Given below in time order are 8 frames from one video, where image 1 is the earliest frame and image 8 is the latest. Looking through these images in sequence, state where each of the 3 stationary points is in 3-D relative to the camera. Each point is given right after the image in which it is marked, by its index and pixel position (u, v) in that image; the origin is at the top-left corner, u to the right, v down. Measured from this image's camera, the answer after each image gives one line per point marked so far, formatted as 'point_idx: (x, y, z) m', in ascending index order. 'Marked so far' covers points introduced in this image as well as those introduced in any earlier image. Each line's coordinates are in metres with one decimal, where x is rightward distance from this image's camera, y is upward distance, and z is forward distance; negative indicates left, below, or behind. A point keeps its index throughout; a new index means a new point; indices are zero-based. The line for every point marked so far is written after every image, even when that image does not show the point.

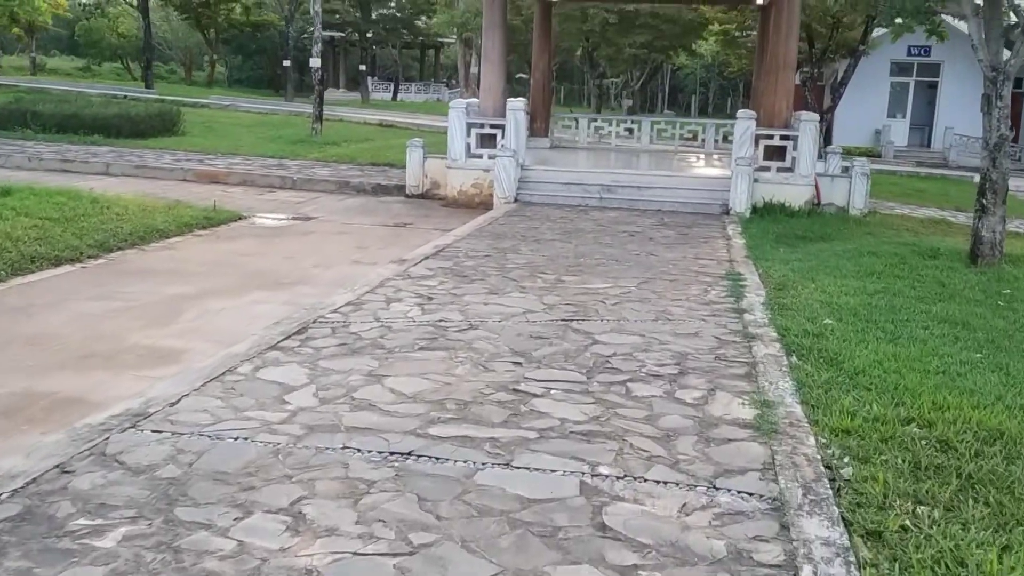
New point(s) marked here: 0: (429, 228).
0: (-1.0, +0.7, +11.3) m
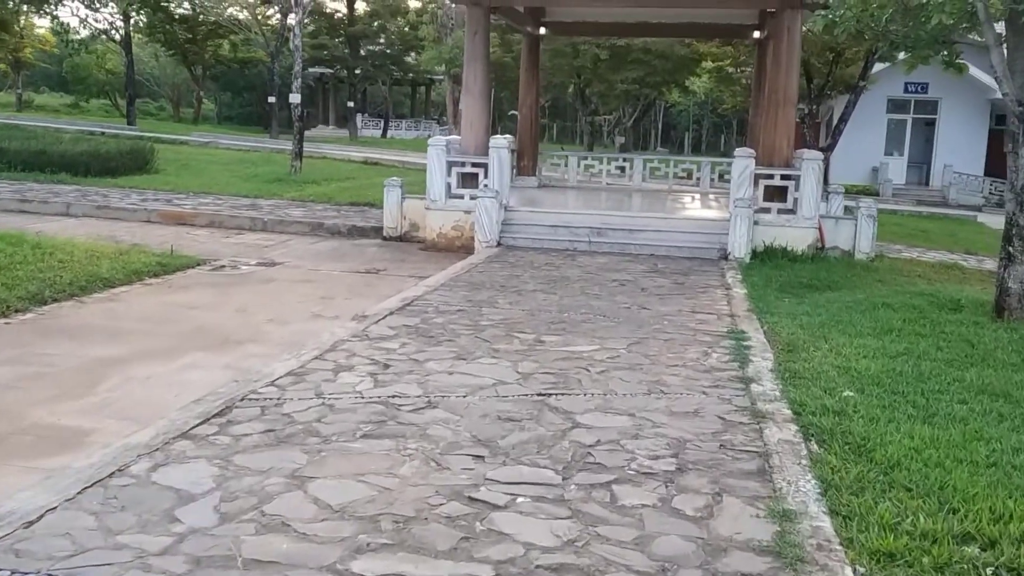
0: (-1.2, +0.1, +10.4) m
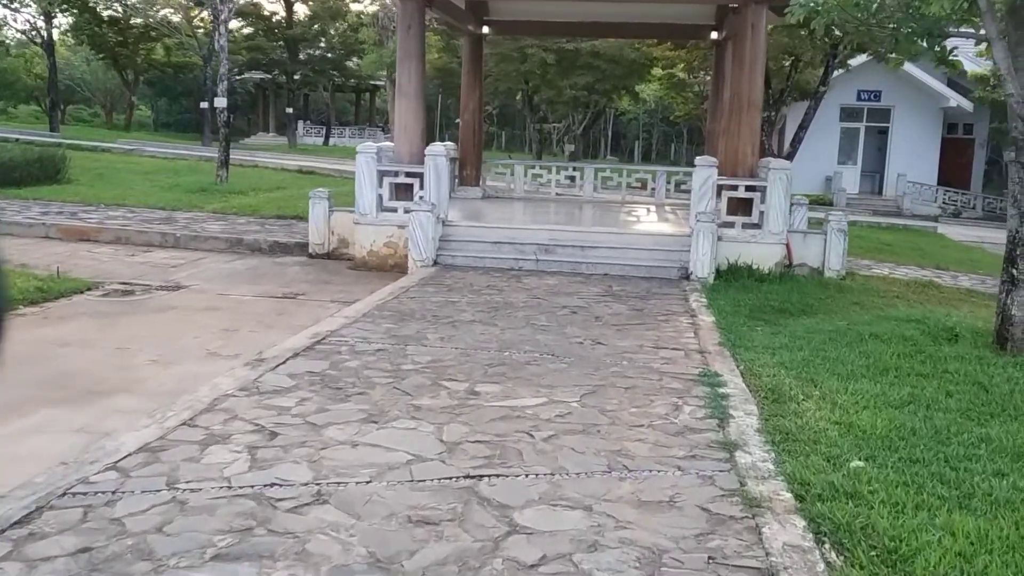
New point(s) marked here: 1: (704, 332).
0: (-1.7, -0.1, +9.2) m
1: (+1.4, -0.3, +7.2) m
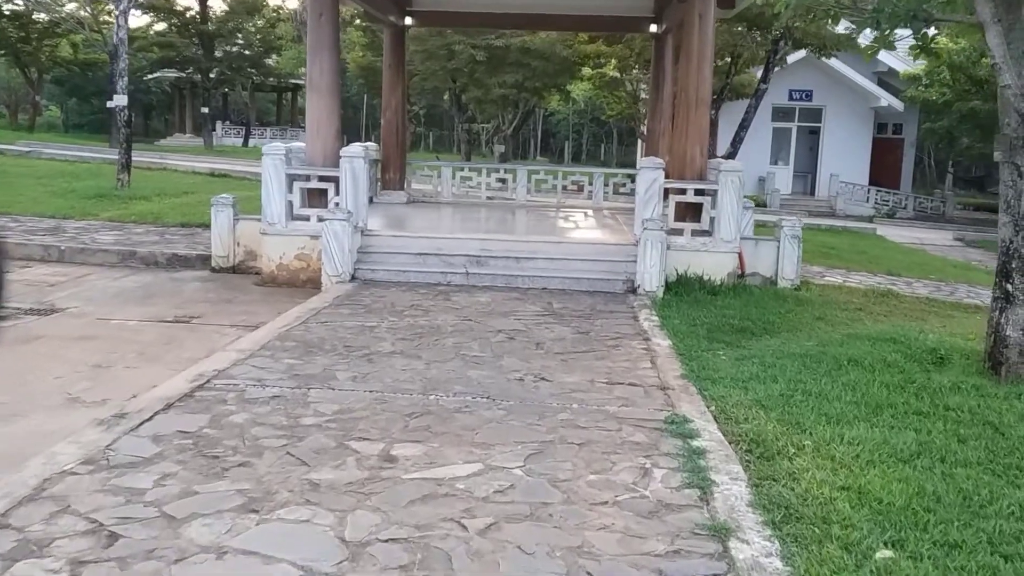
0: (-2.3, -0.3, +8.0) m
1: (+1.0, -0.5, +6.3) m
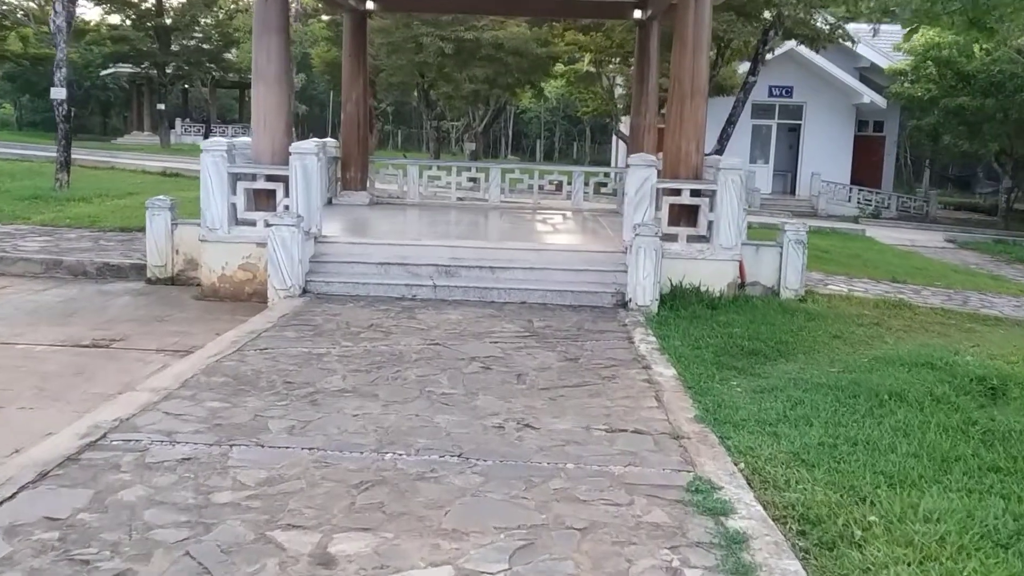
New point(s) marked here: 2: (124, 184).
0: (-2.5, -0.4, +6.8) m
1: (+0.8, -0.6, +5.2) m
2: (-6.8, +1.8, +17.3) m
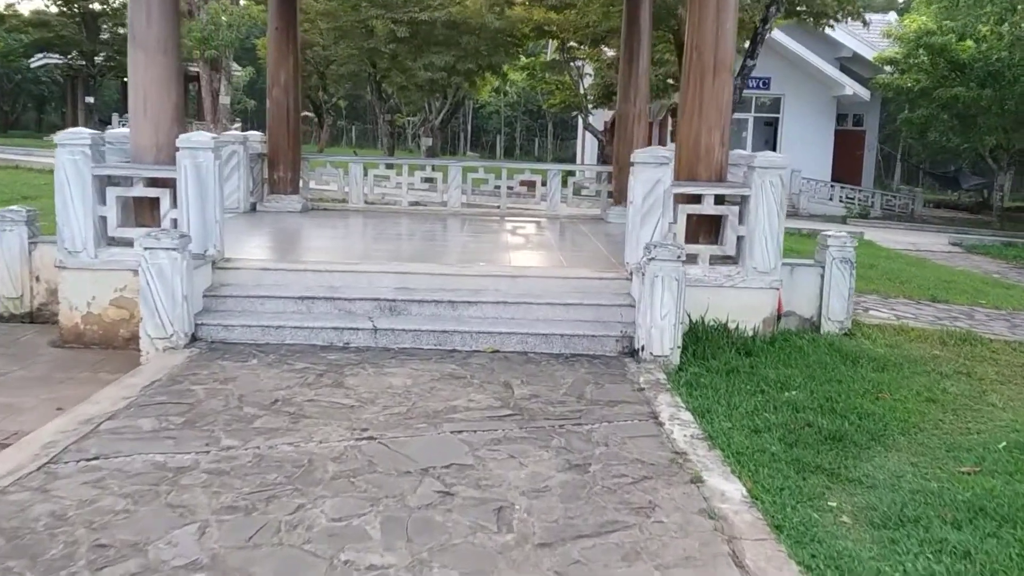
0: (-2.7, -0.7, +4.6) m
1: (+0.8, -0.8, +3.1) m
2: (-7.4, +1.5, +14.9) m
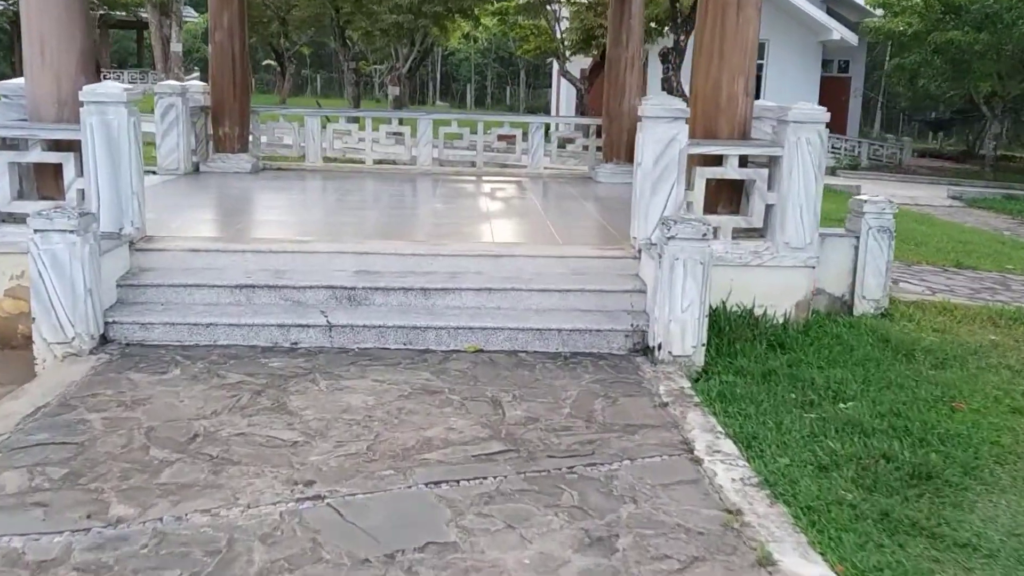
0: (-2.7, -0.7, +3.4) m
1: (+0.8, -0.9, +2.1) m
2: (-7.7, +2.0, +13.5) m
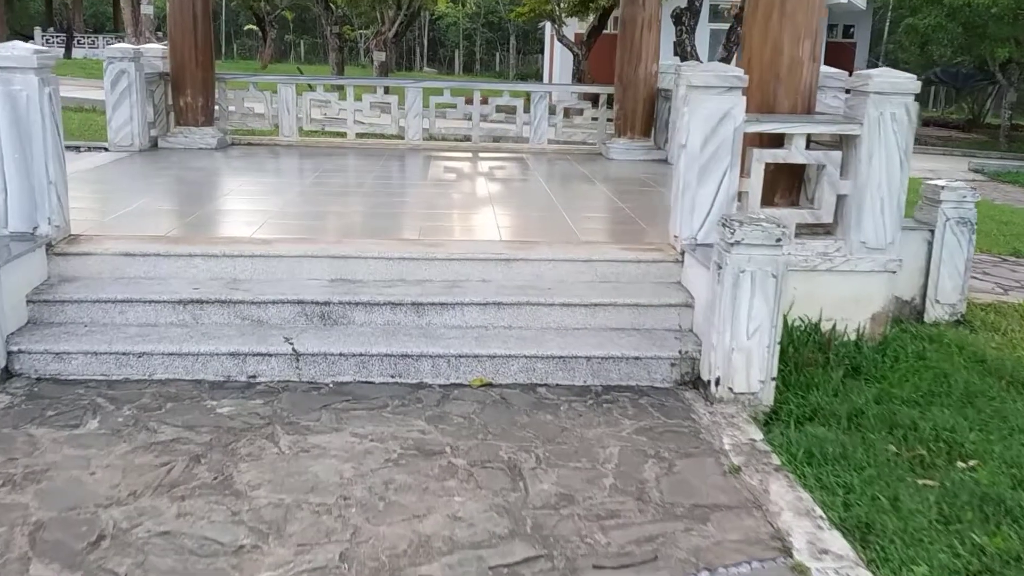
0: (-2.6, -0.8, +2.4) m
1: (+0.9, -1.1, +1.1) m
2: (-7.8, +2.2, +12.3) m
